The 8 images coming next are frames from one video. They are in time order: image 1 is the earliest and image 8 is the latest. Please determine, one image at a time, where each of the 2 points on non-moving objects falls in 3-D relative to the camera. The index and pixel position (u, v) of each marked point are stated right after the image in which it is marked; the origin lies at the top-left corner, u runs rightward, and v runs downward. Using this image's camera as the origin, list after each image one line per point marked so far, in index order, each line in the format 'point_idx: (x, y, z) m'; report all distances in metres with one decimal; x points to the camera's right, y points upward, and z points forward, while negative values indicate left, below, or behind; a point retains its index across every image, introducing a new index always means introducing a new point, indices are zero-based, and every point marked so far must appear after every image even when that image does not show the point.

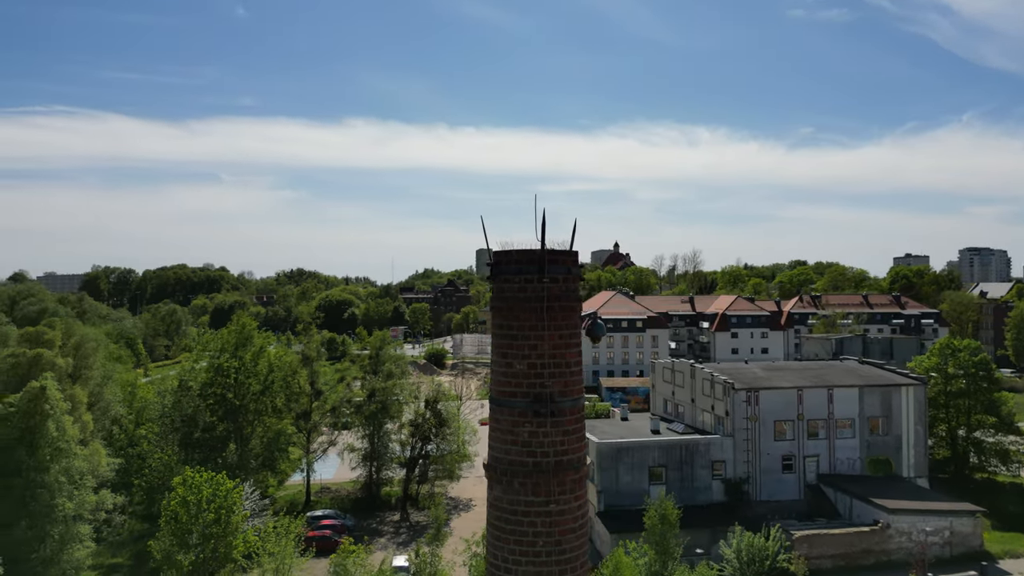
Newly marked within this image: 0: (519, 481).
0: (0.0, -1.3, +4.8) m
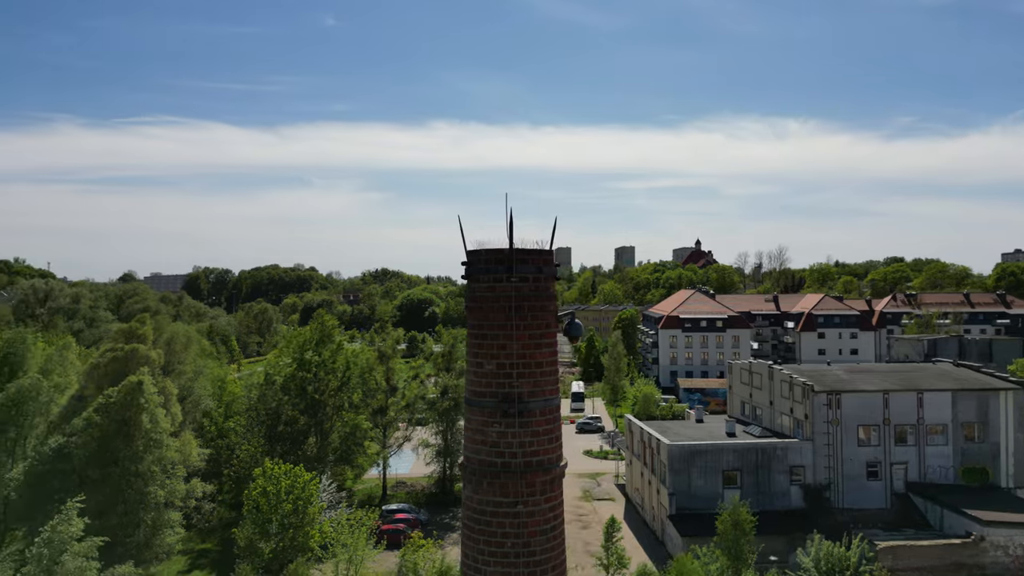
0: (-0.2, -1.3, +4.8) m
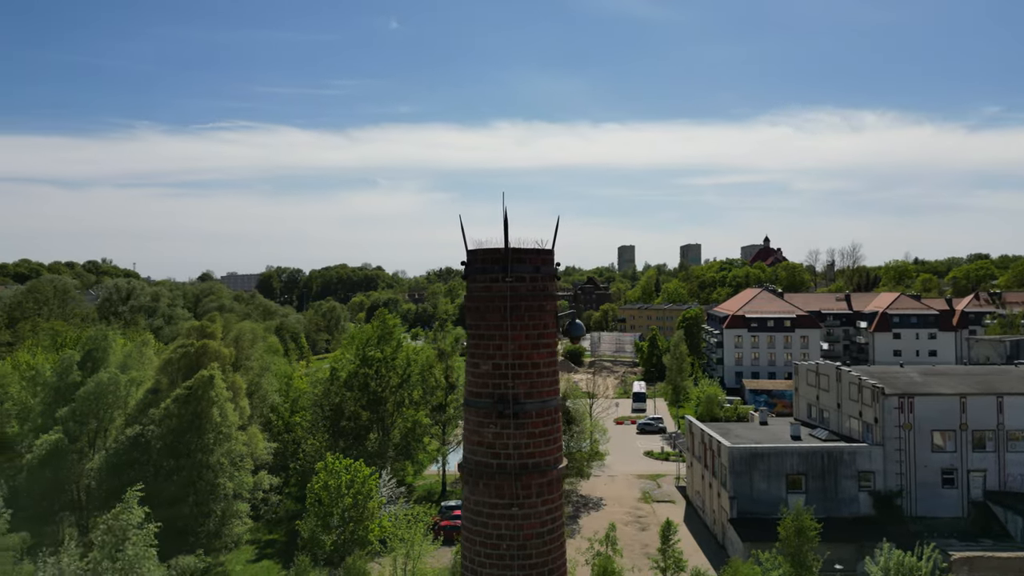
0: (-0.2, -1.3, +4.7) m
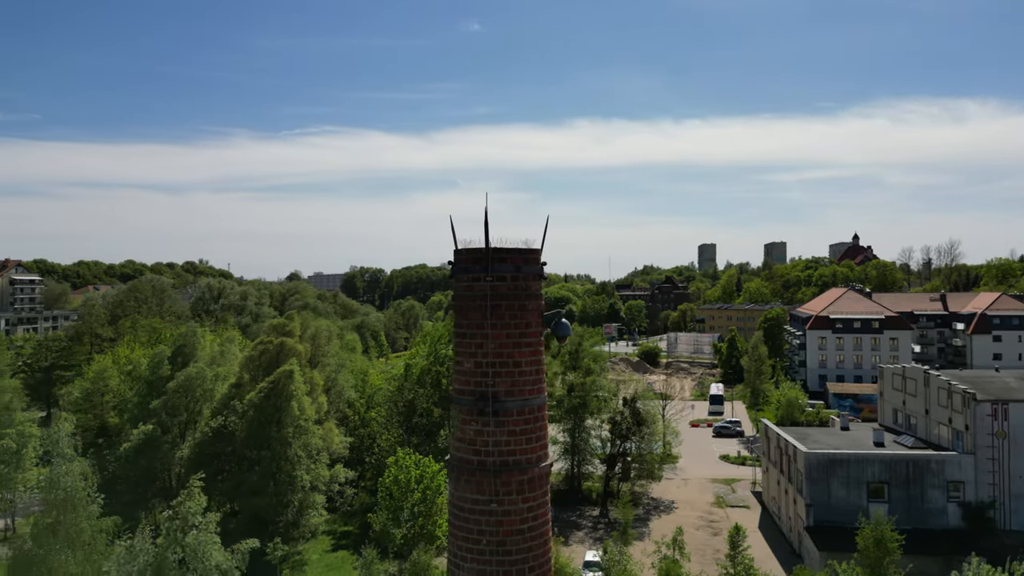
0: (-0.3, -1.3, +4.8) m
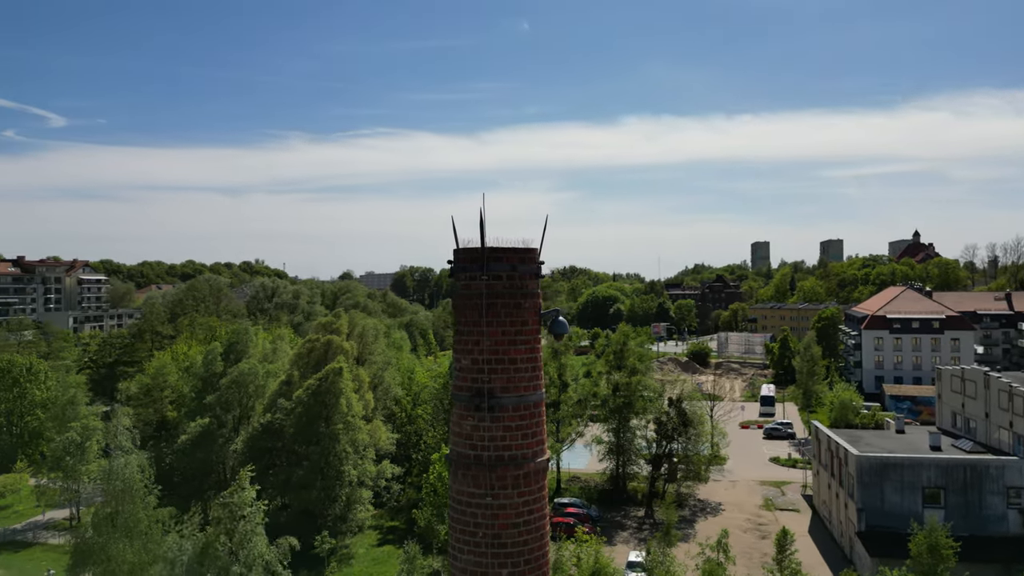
0: (-0.3, -1.3, +5.0) m
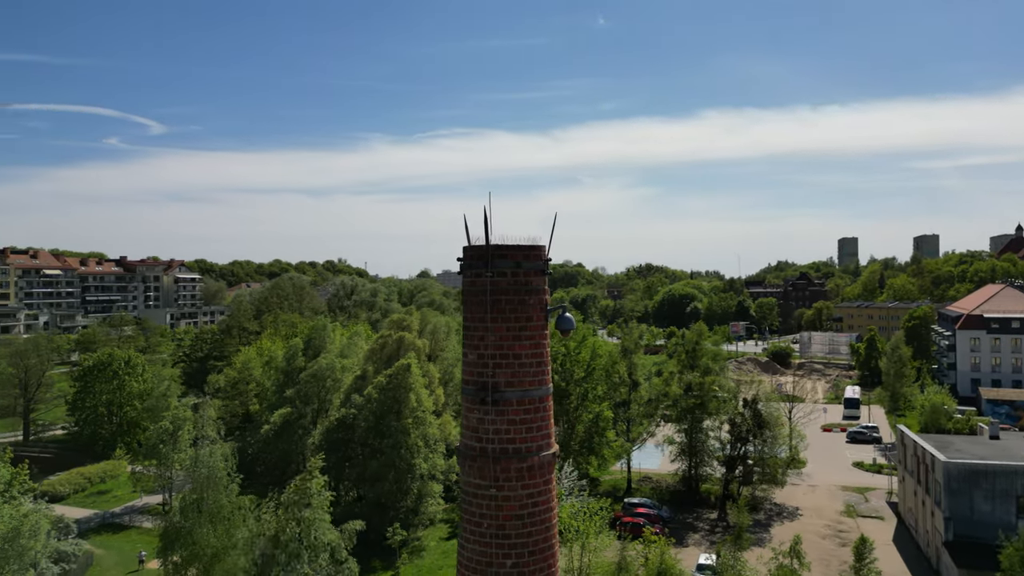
0: (-0.3, -1.2, +5.1) m
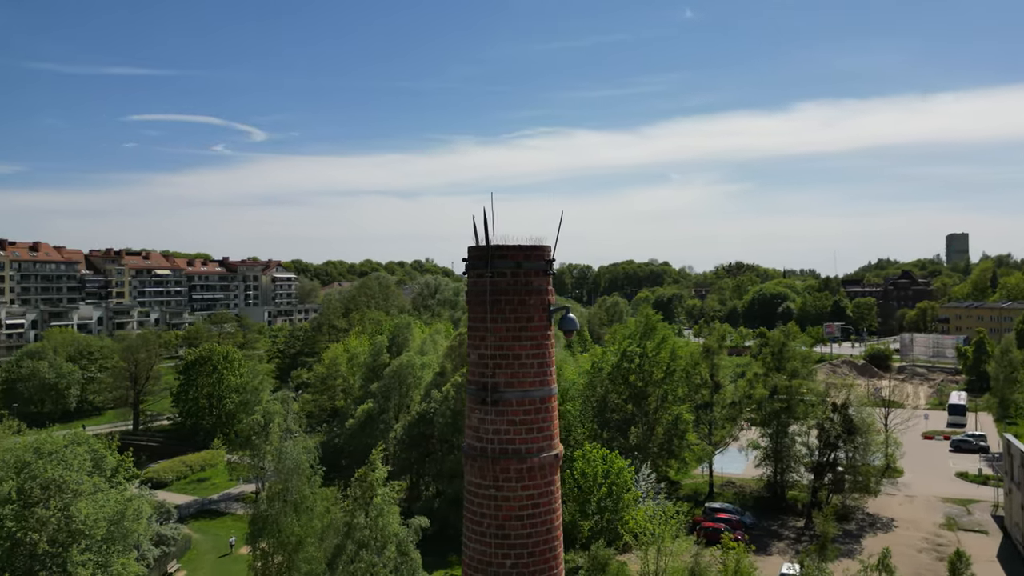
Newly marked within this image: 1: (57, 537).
0: (-0.3, -1.2, +5.1) m
1: (-9.7, -5.3, +15.6) m
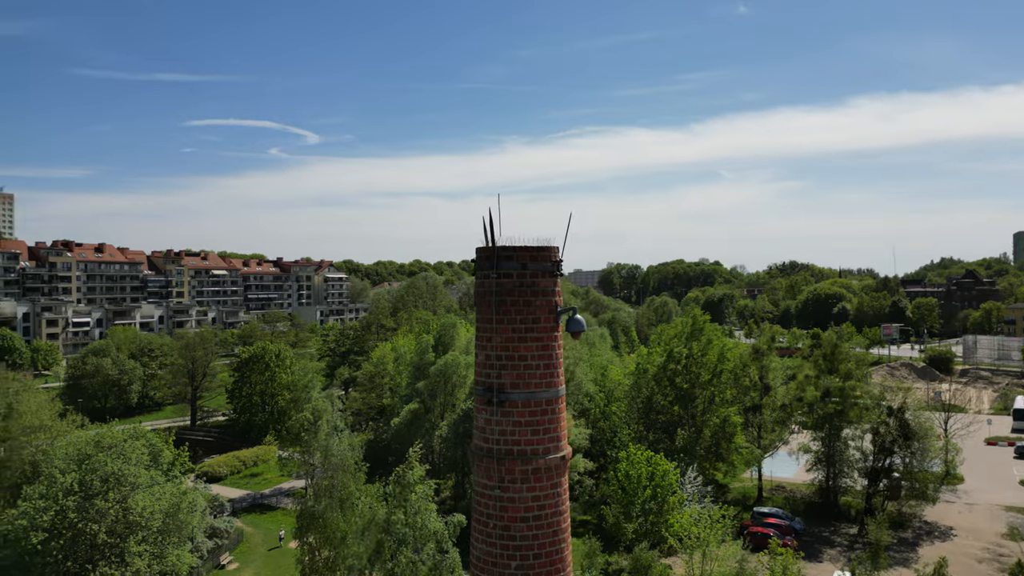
0: (-0.2, -1.2, +5.1) m
1: (-8.9, -5.3, +16.2) m
